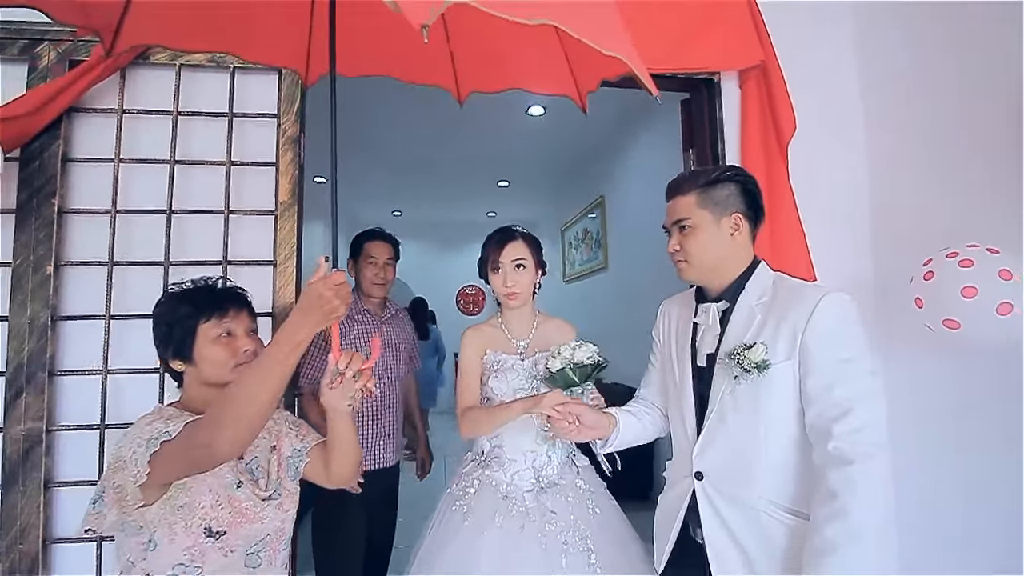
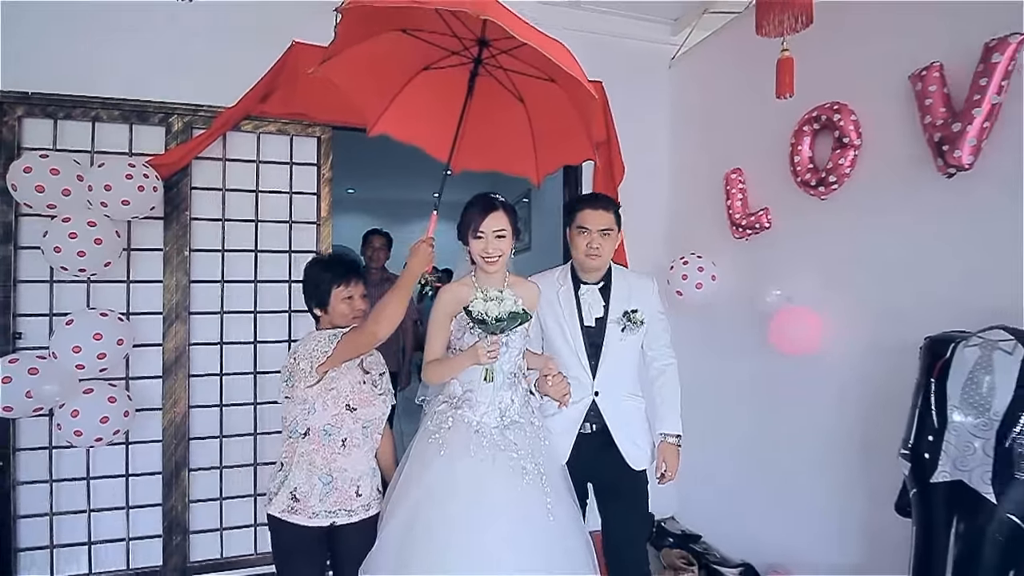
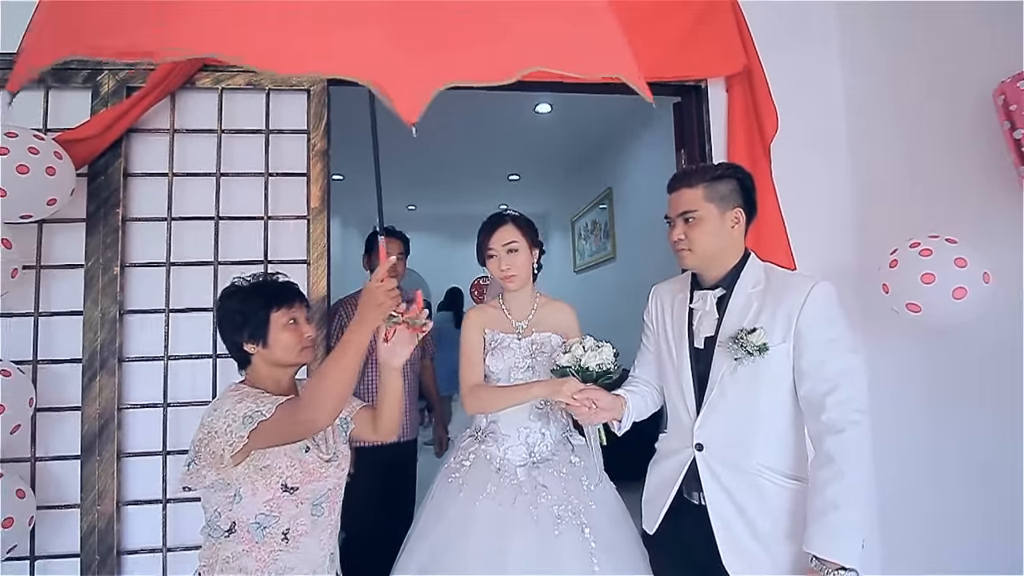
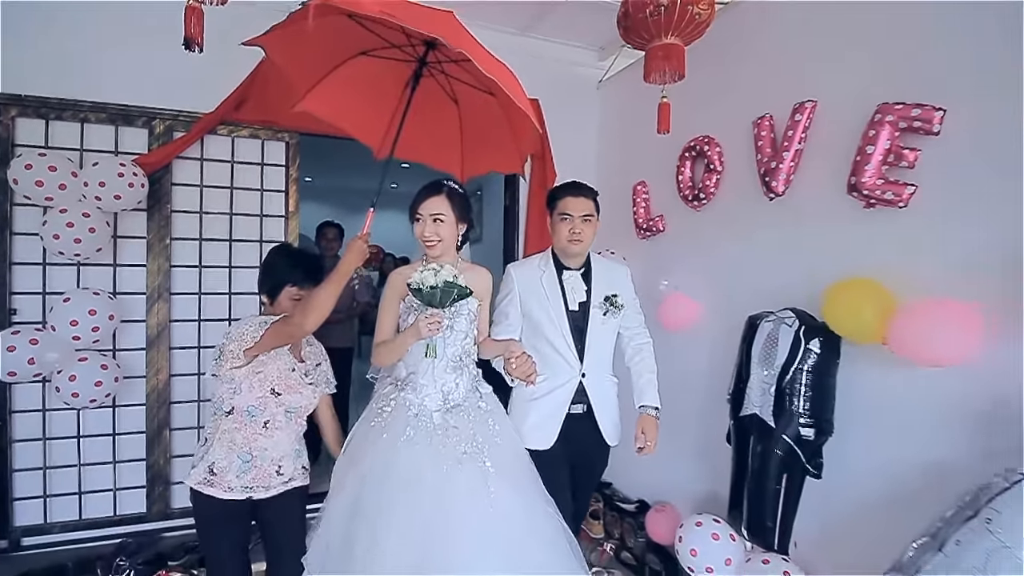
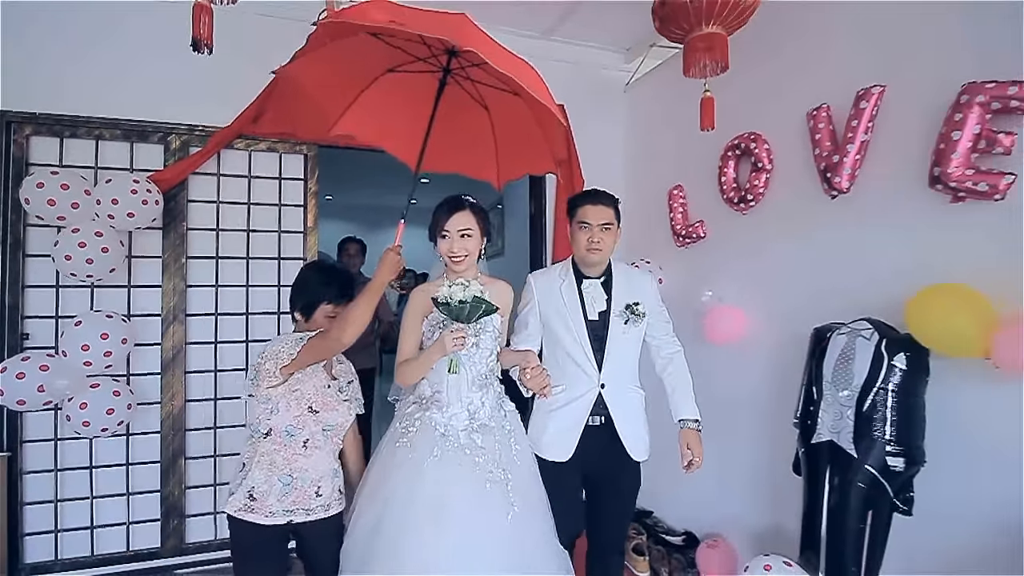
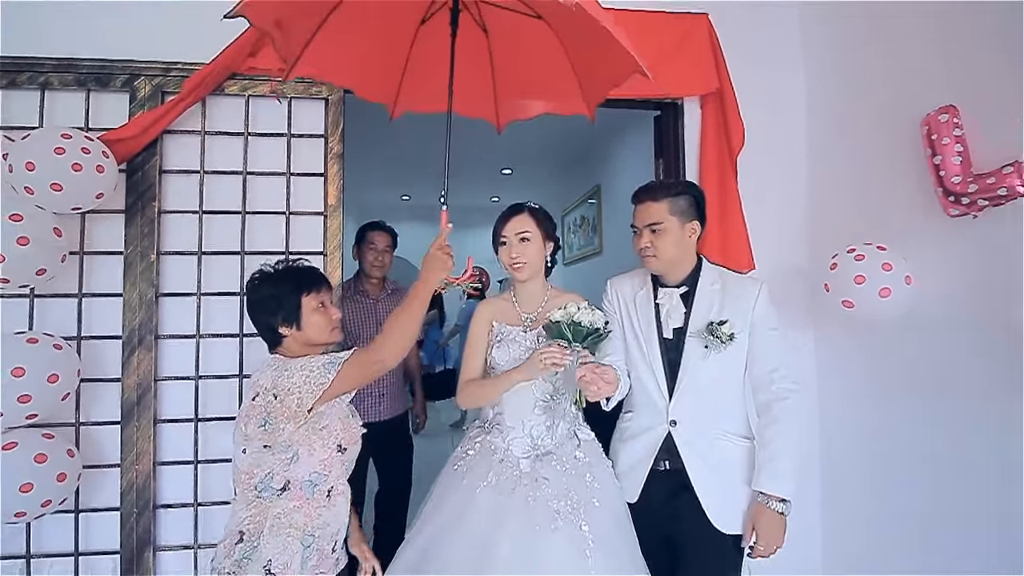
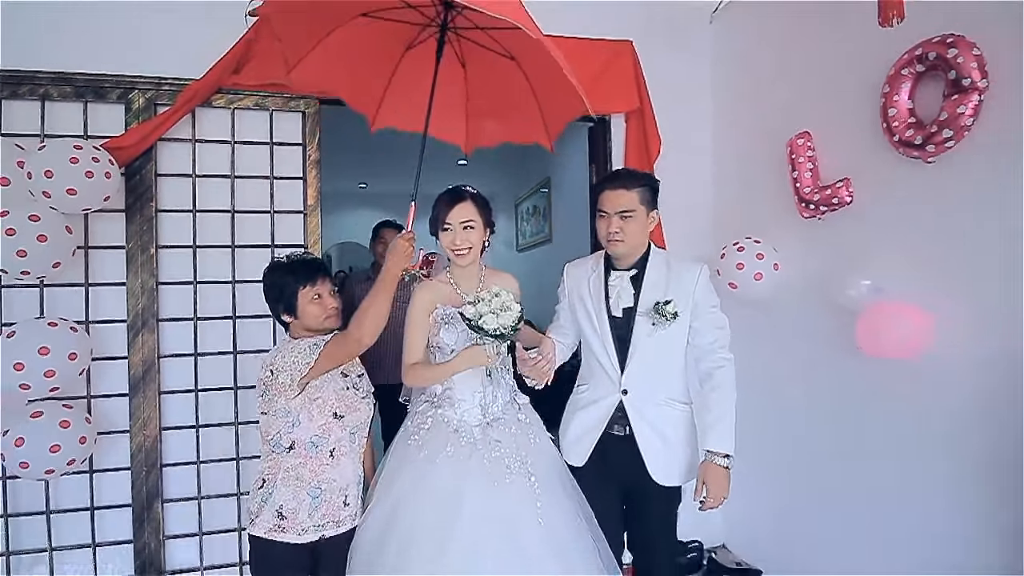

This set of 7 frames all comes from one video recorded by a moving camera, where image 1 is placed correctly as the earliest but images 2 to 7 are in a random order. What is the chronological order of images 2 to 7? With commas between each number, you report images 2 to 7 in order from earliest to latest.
3, 6, 7, 2, 5, 4
